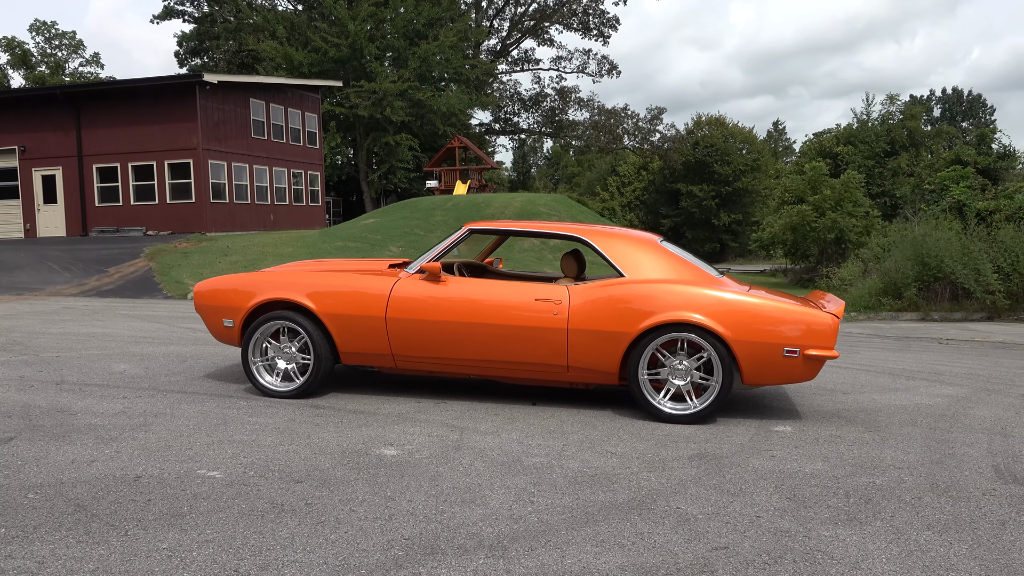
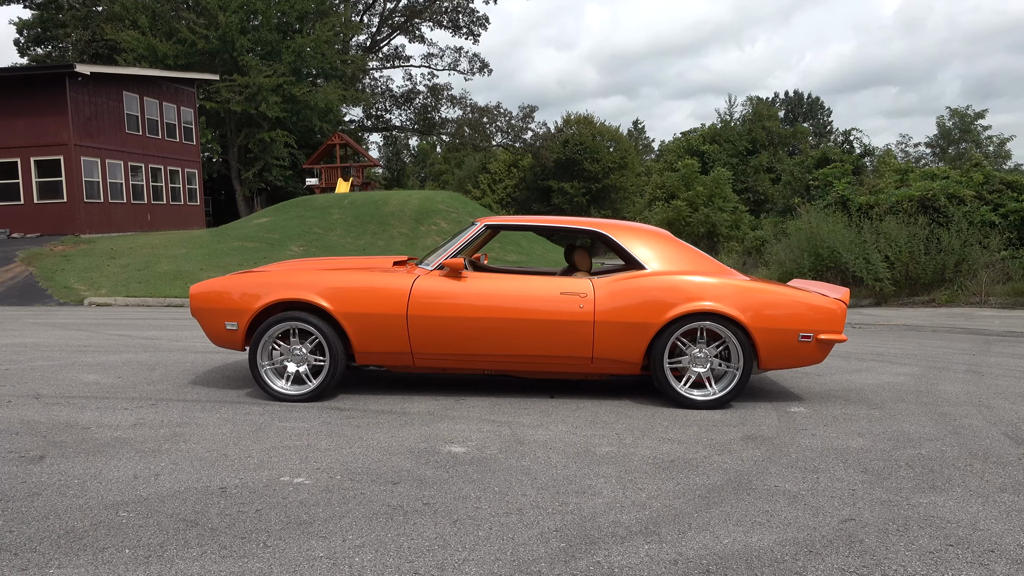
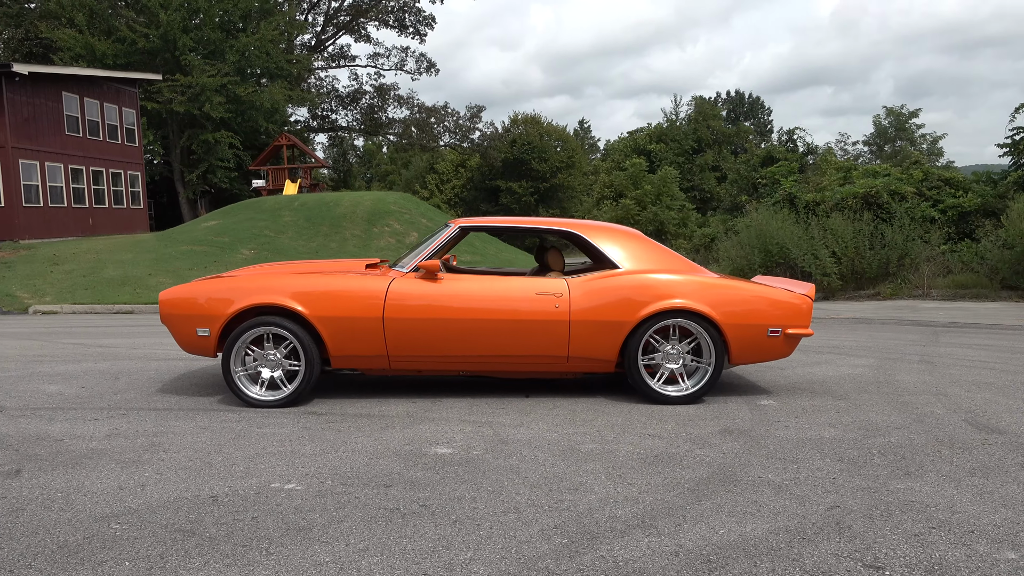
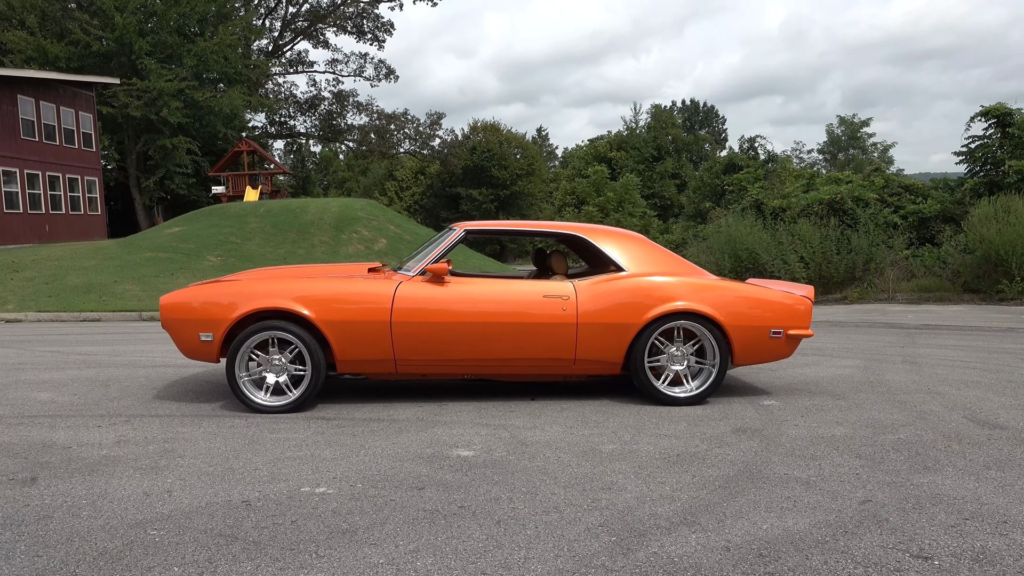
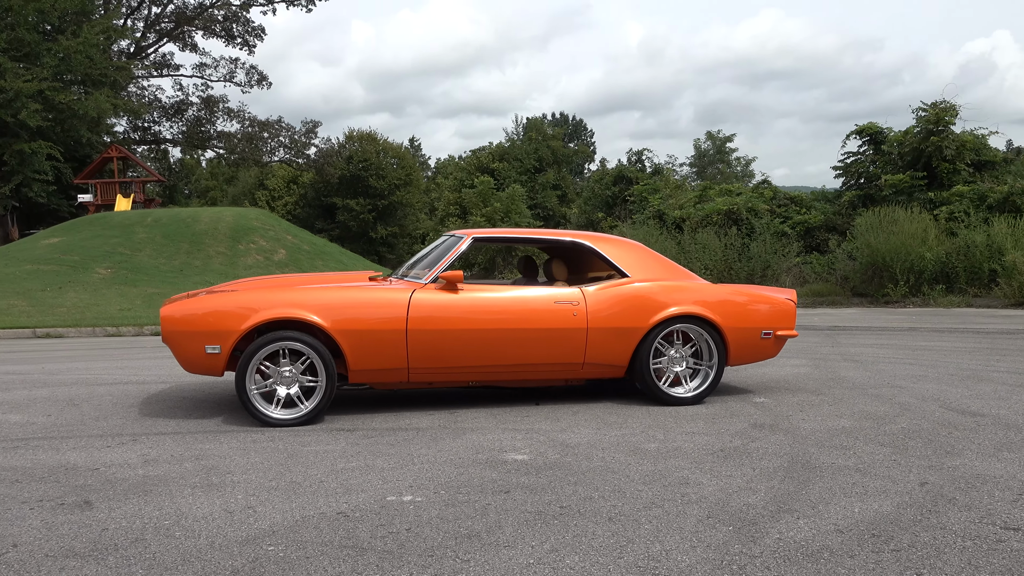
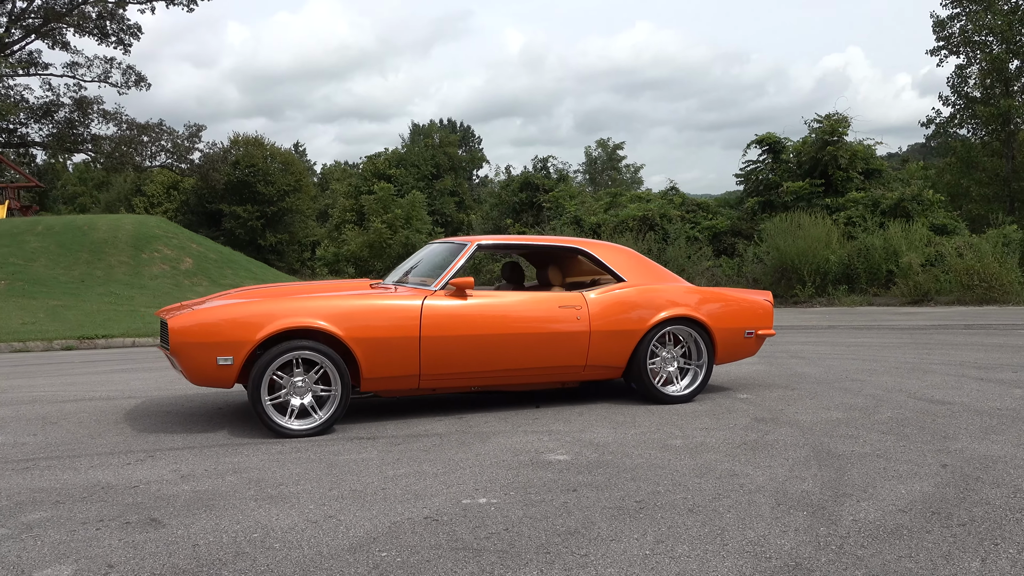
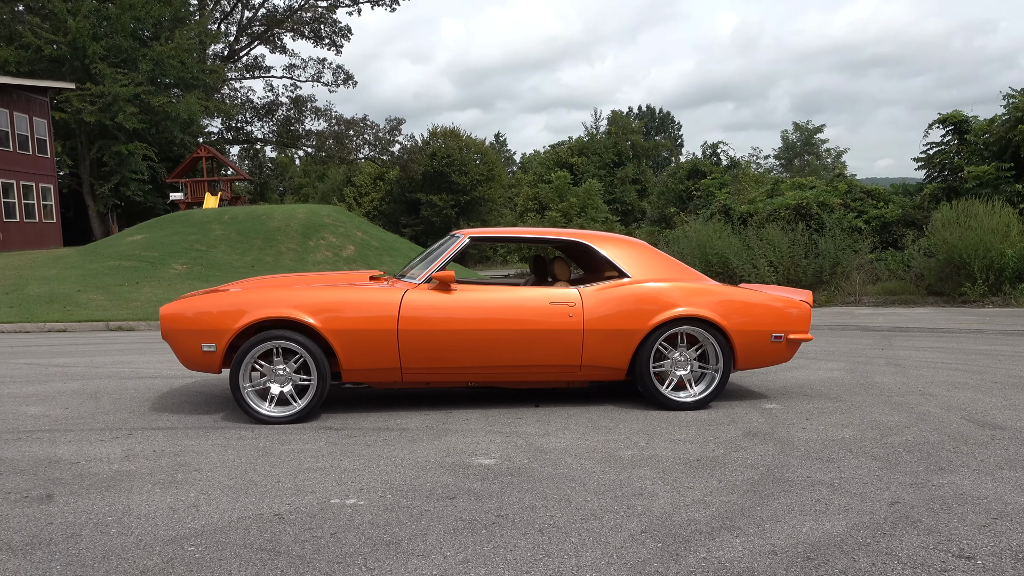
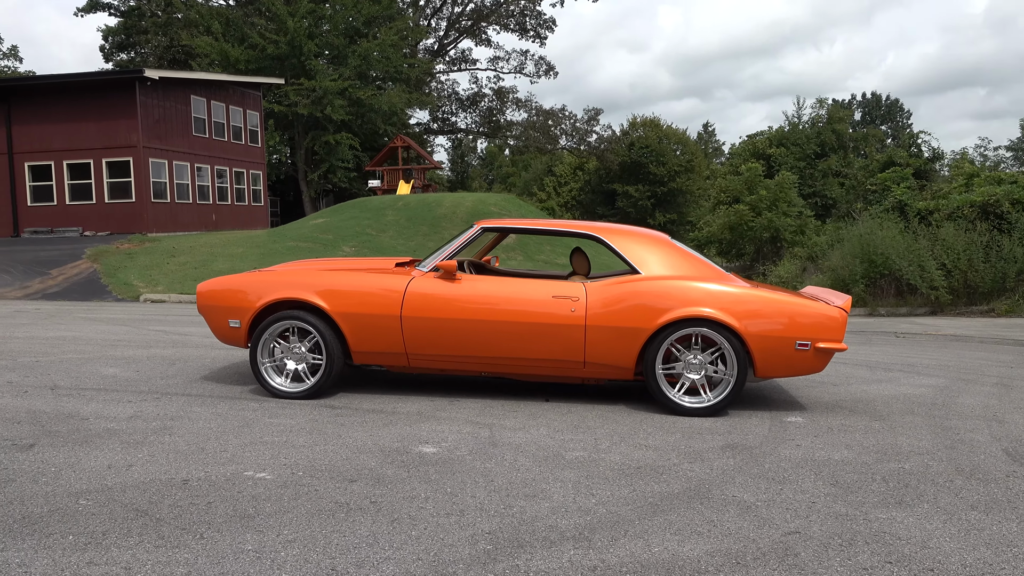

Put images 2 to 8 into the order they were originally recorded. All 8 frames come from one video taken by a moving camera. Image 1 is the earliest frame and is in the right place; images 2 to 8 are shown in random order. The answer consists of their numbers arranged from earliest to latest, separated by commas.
8, 2, 3, 4, 7, 5, 6
